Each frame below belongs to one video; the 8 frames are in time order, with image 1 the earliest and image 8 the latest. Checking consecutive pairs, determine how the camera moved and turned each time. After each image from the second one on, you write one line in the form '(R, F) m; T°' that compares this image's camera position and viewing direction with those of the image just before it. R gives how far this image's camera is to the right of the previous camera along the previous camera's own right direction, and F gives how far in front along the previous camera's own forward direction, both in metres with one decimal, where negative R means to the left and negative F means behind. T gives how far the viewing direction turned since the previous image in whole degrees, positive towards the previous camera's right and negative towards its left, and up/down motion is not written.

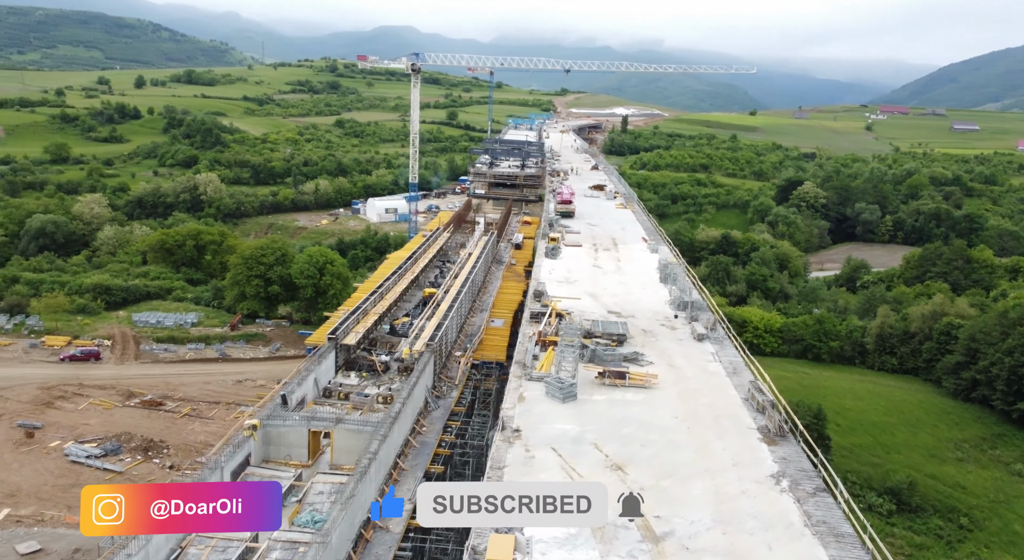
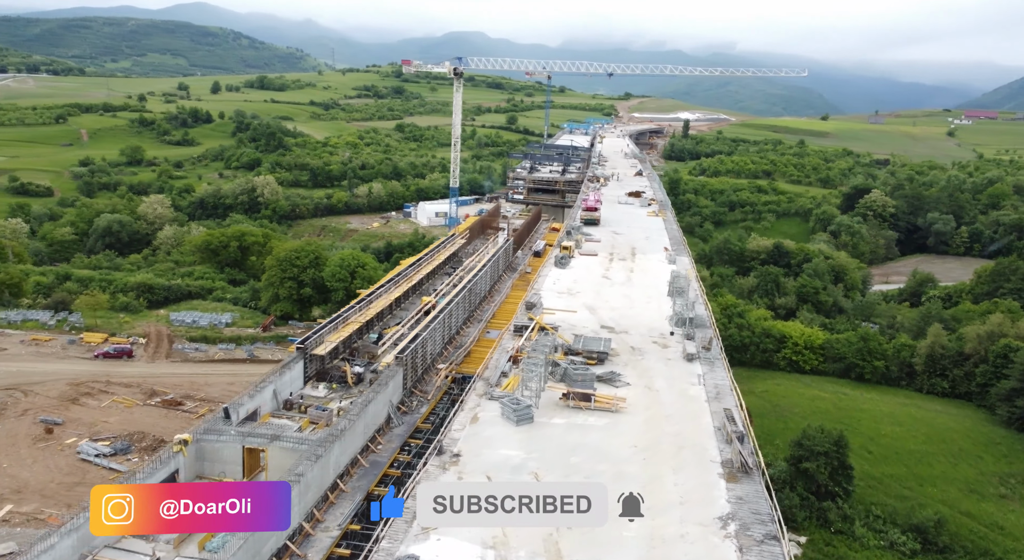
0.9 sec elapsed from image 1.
(+1.7, +0.7) m; -5°
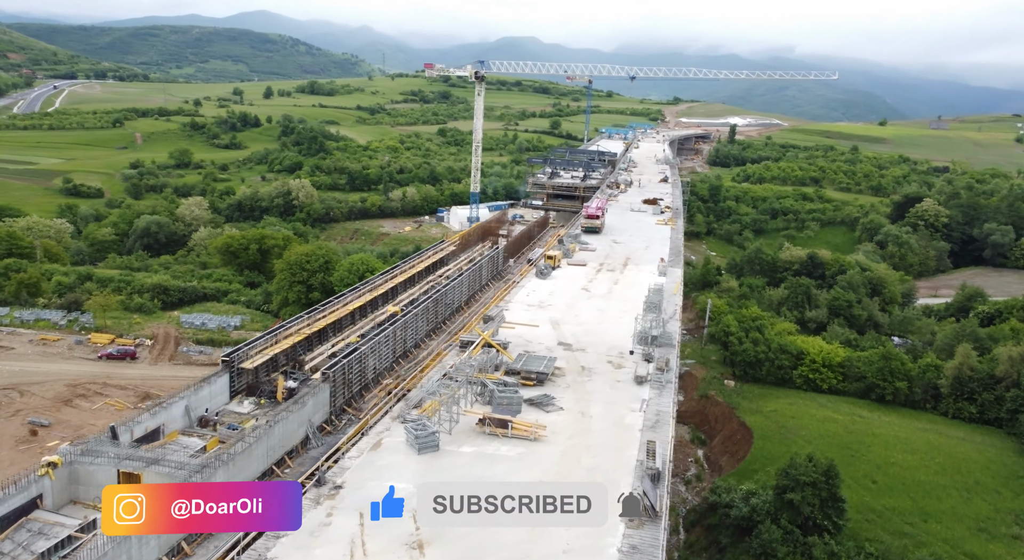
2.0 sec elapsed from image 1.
(+2.1, +0.9) m; -4°
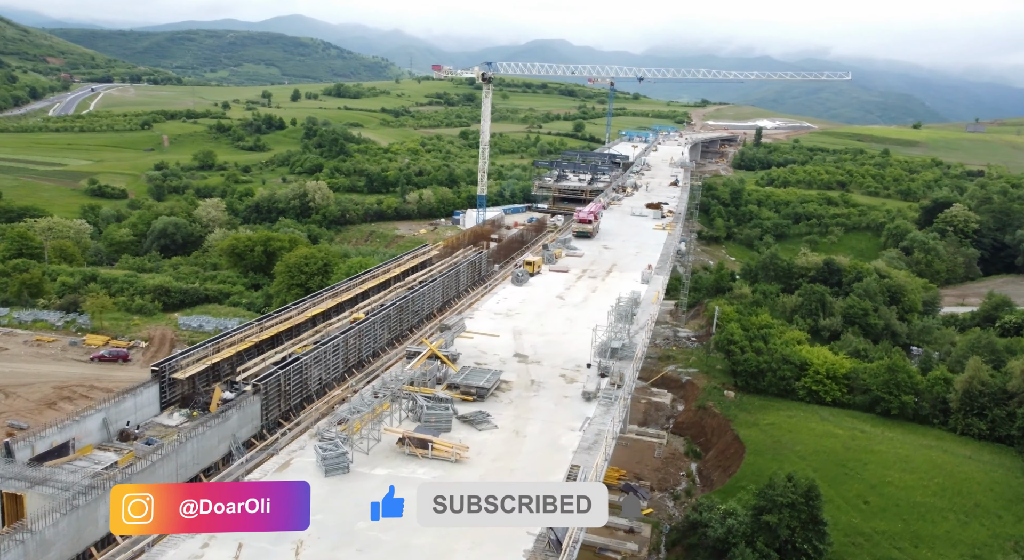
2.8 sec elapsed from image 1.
(+1.5, +0.7) m; -2°
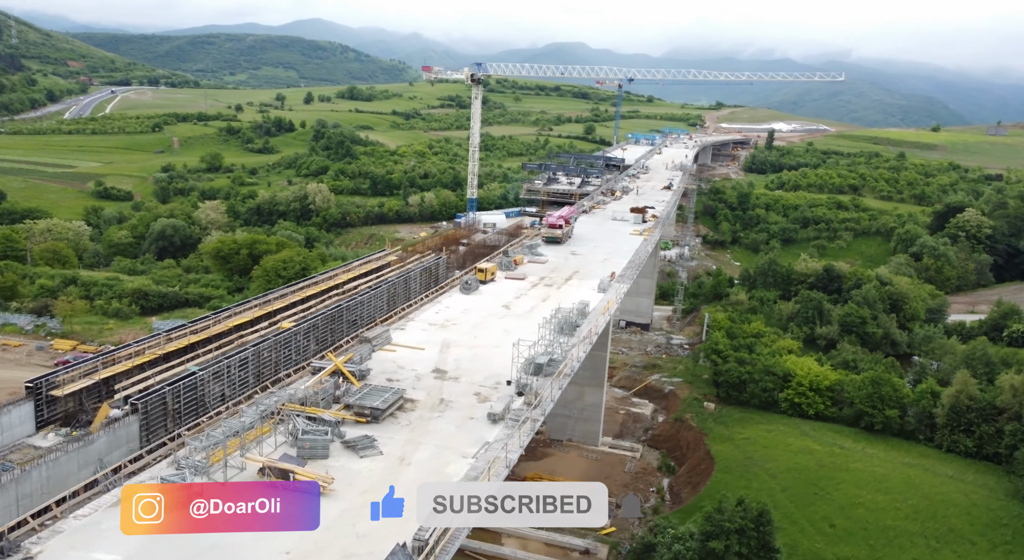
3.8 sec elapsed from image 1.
(+1.9, +1.0) m; -1°
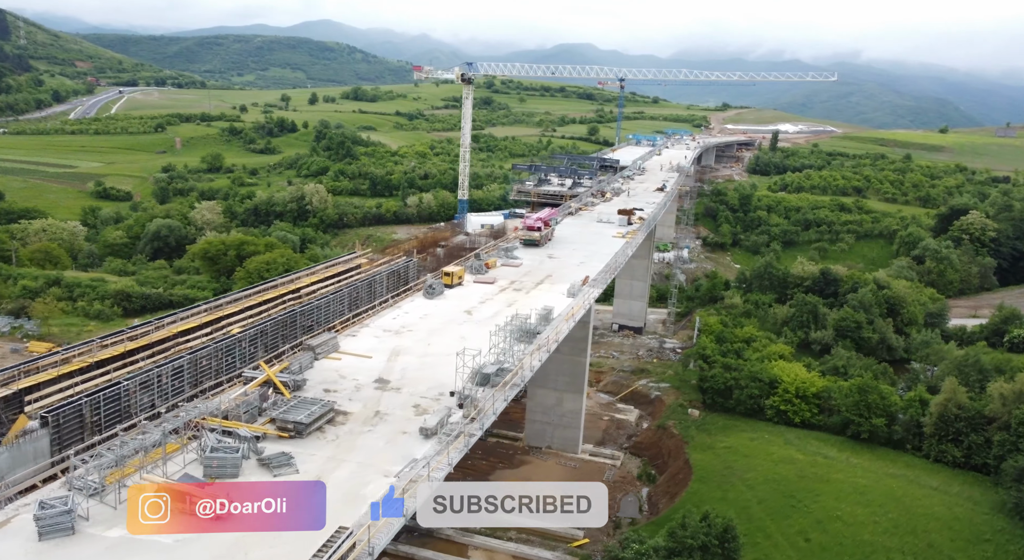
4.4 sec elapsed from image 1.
(+1.1, +0.6) m; -1°
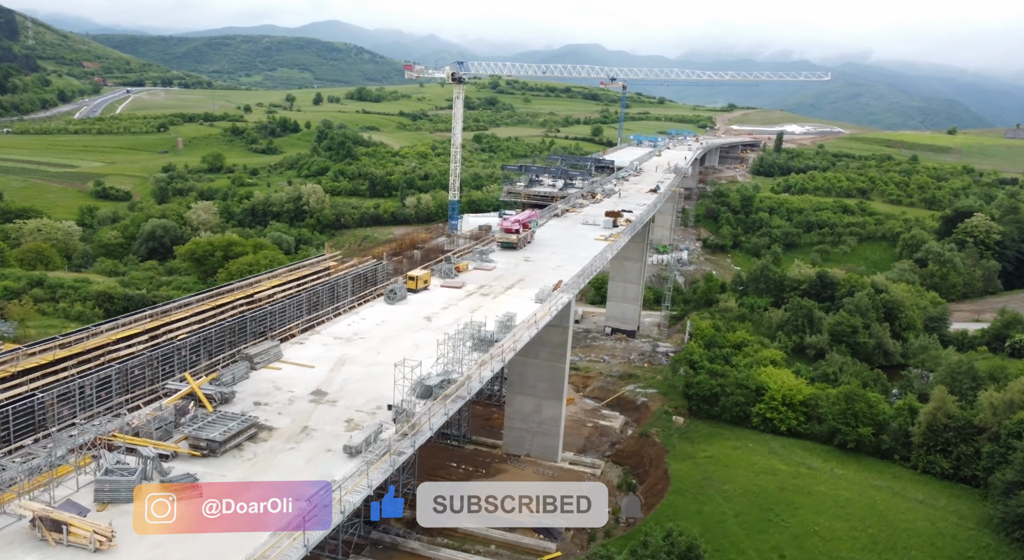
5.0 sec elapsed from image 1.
(+1.1, +0.7) m; -1°
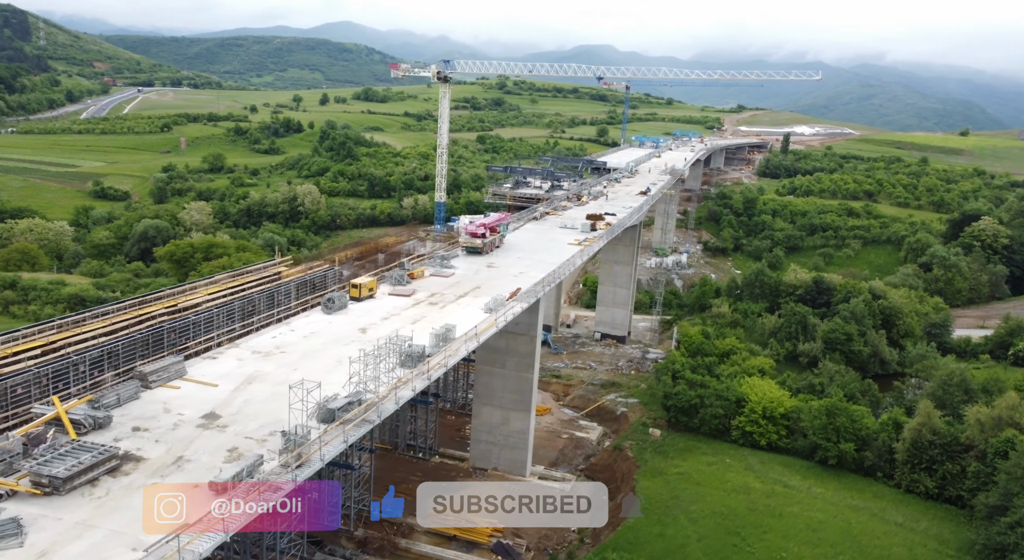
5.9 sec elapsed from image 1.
(+1.6, +1.2) m; -1°
